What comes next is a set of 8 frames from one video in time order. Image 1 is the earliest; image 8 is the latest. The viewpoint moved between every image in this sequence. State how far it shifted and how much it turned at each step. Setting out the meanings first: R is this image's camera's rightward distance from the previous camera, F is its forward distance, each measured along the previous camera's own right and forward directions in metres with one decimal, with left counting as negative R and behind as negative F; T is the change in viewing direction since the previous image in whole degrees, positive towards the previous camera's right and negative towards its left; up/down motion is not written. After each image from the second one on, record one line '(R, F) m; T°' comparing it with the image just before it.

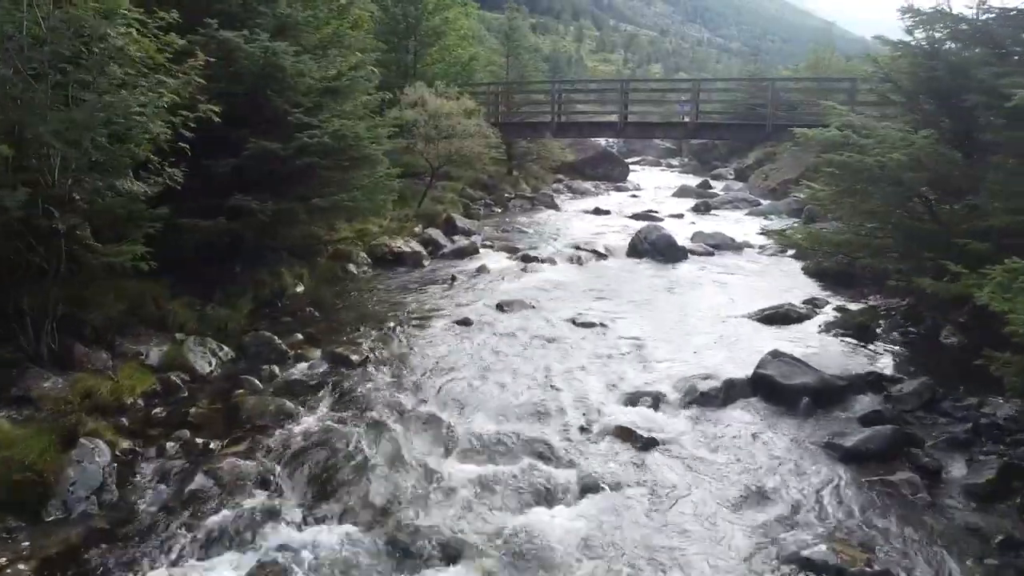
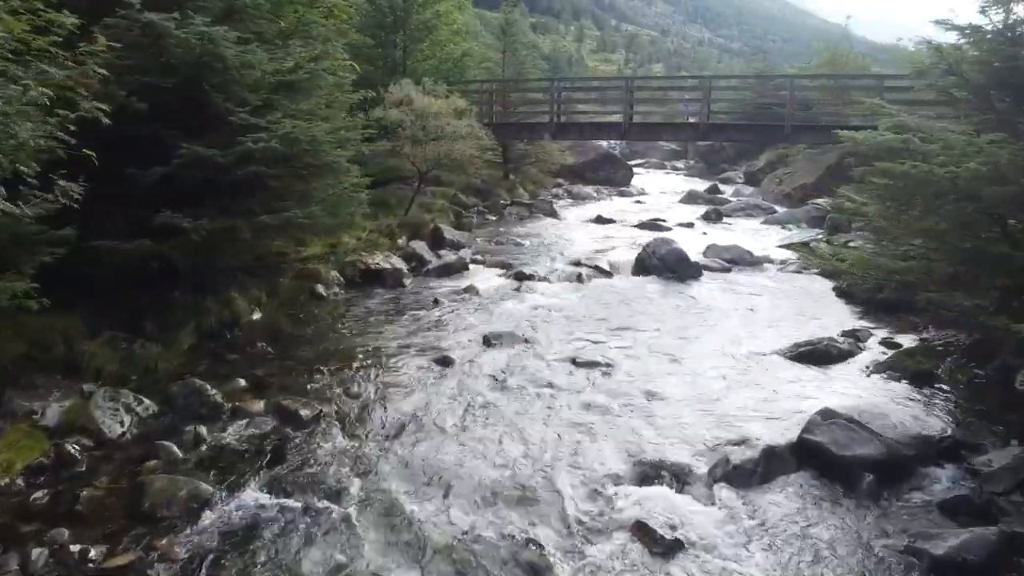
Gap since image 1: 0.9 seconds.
(+0.2, +2.0) m; 0°
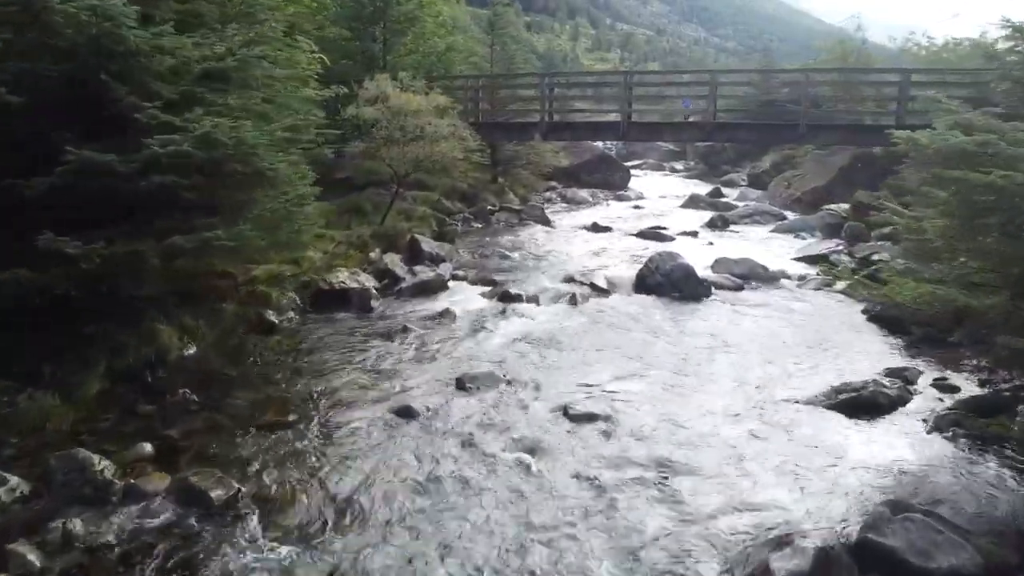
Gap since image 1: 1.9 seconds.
(+0.2, +2.0) m; 0°
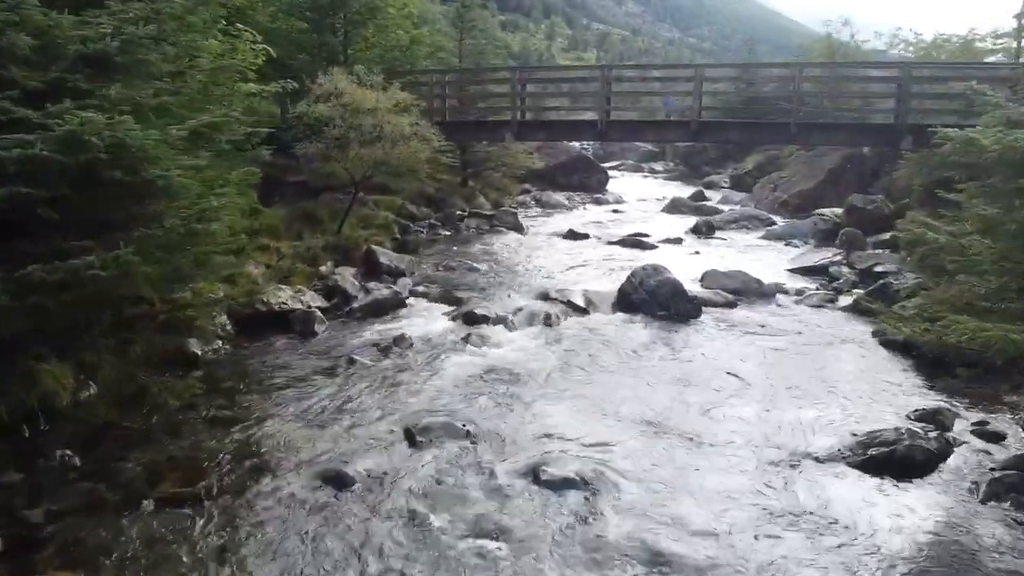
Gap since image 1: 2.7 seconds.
(+0.2, +1.7) m; +2°
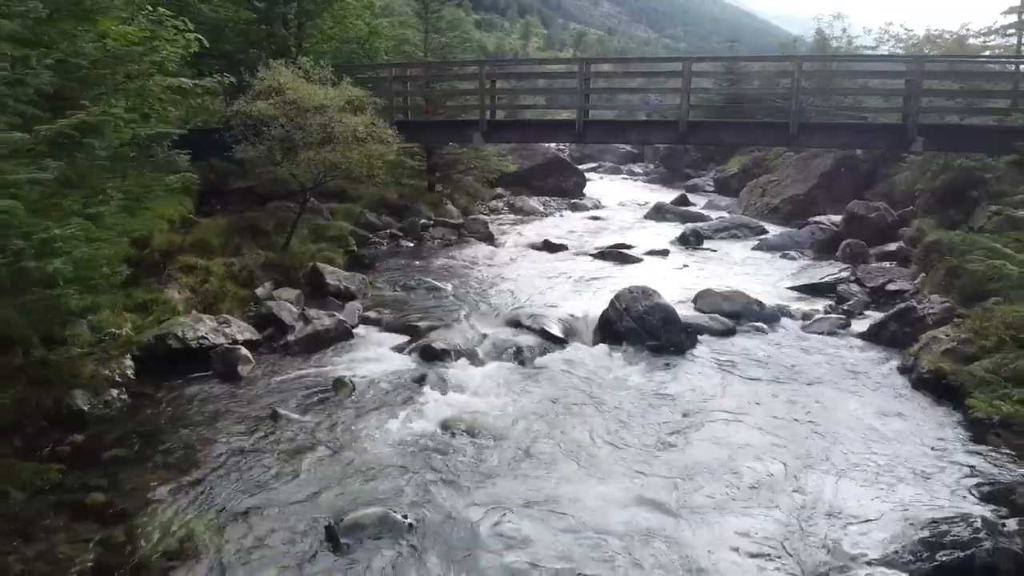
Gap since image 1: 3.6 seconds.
(+0.2, +1.9) m; +2°
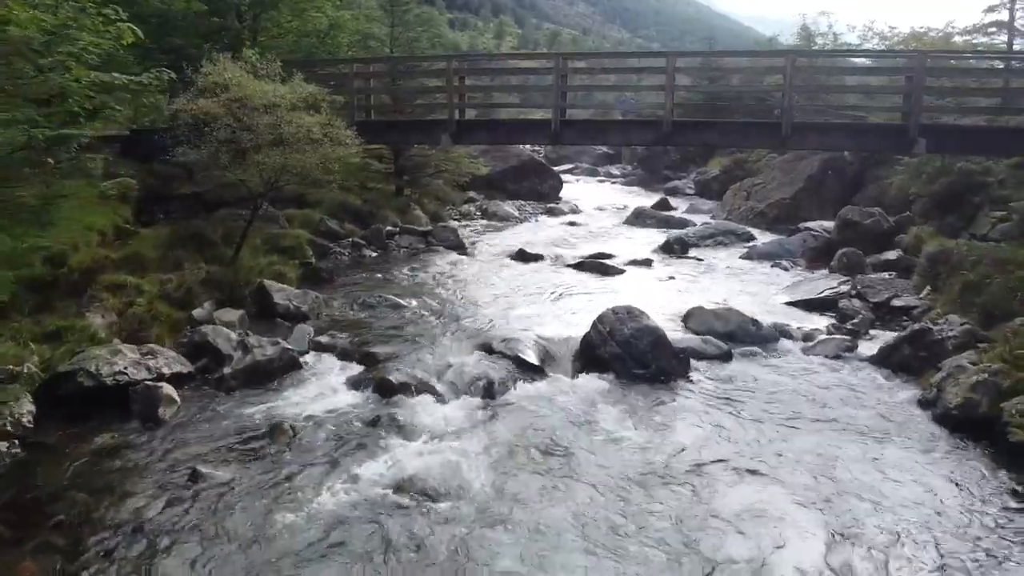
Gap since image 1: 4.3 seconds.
(+0.1, +1.3) m; +2°
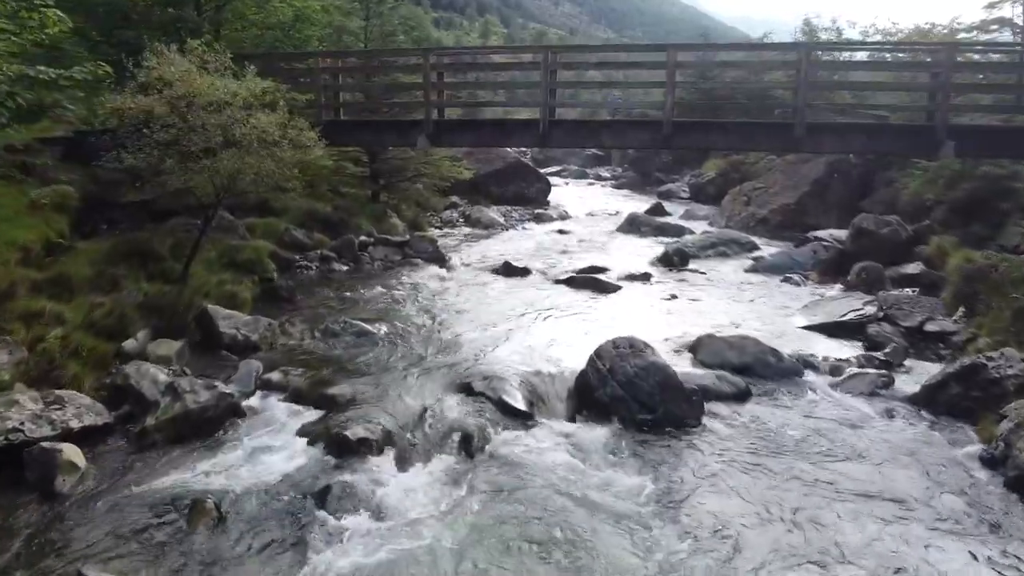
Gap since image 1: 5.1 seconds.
(0.0, +1.5) m; +1°
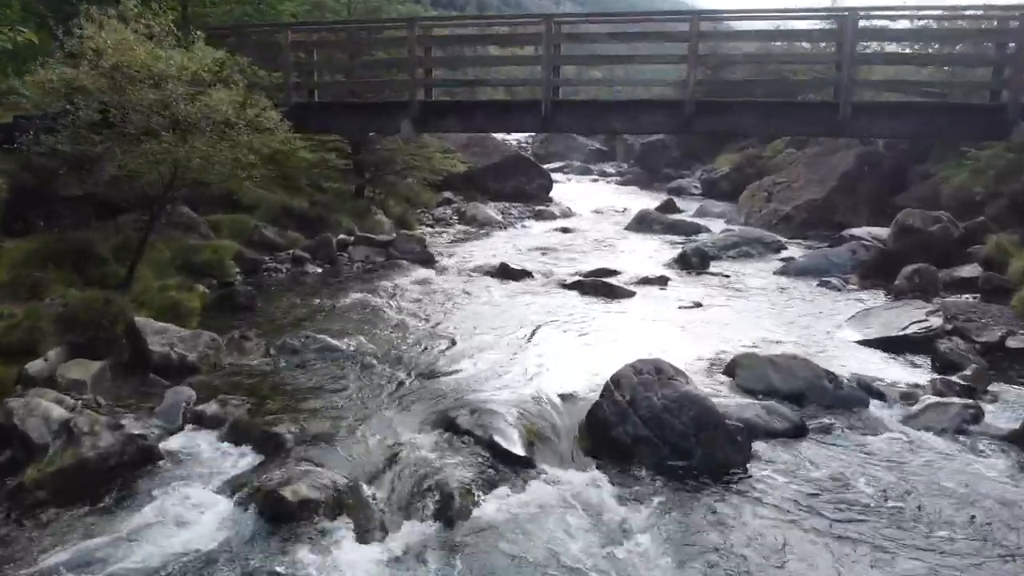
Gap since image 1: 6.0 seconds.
(+0.1, +1.9) m; 0°
